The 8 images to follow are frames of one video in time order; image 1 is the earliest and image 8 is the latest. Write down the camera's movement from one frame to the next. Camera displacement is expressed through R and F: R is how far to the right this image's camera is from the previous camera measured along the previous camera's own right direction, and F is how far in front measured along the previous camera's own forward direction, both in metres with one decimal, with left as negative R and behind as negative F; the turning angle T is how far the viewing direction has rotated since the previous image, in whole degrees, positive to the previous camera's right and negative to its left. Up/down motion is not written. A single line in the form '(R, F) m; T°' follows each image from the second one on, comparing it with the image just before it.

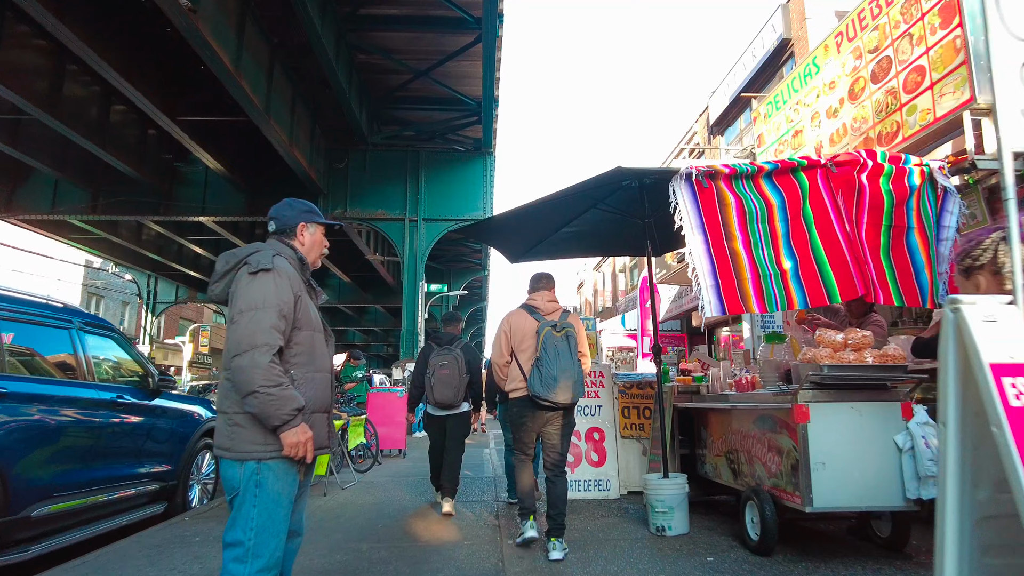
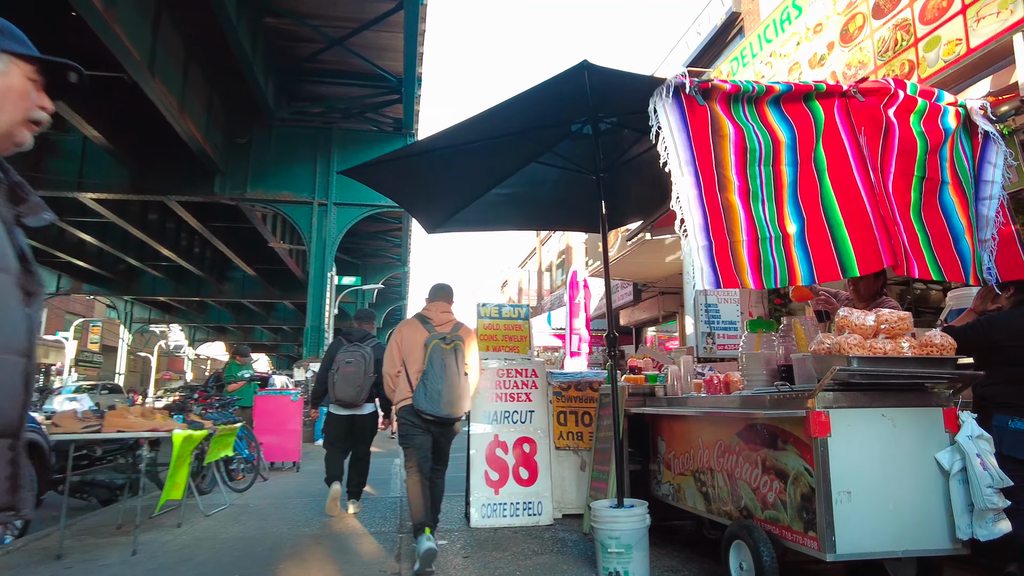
(+0.1, +1.3) m; +7°
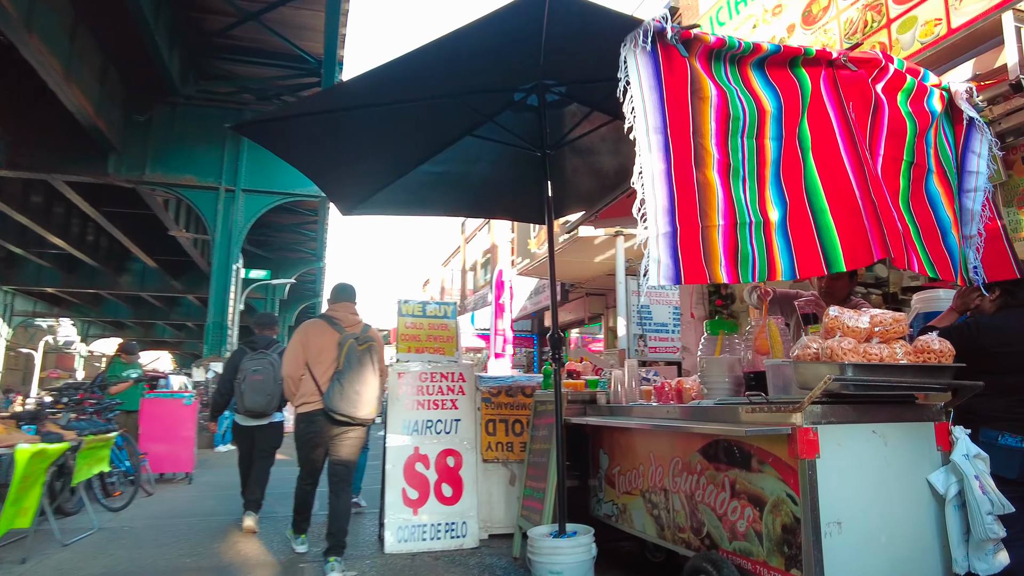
(0.0, +0.6) m; +7°
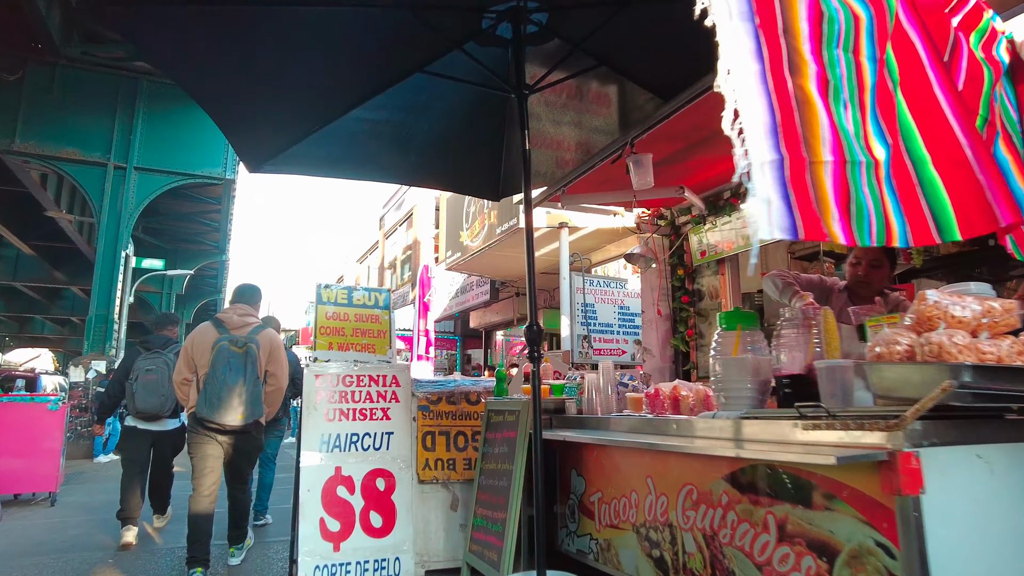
(-0.2, +0.8) m; +7°
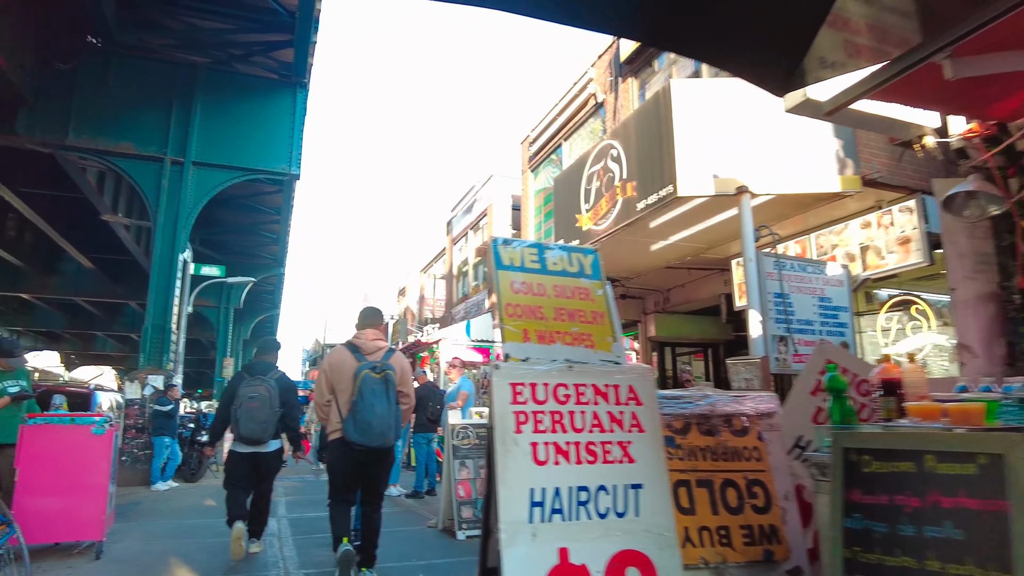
(-1.0, +1.7) m; -4°
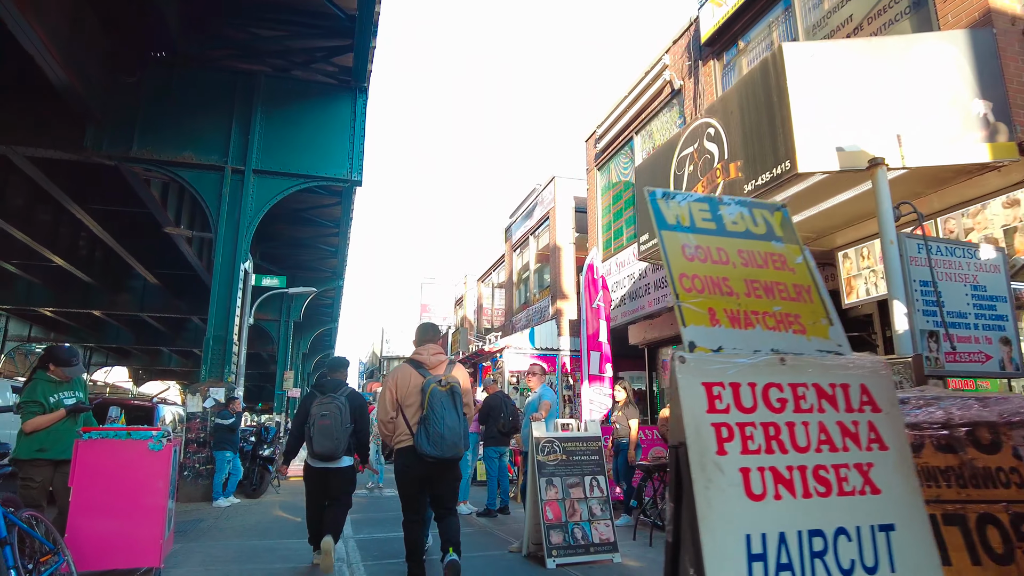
(-0.3, +0.6) m; -4°
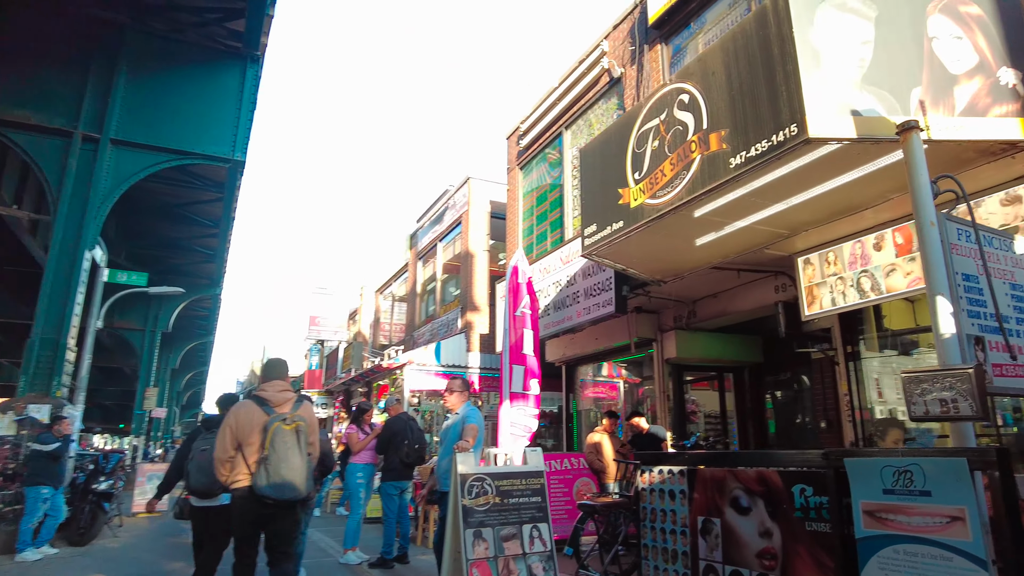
(-0.2, +1.4) m; +9°
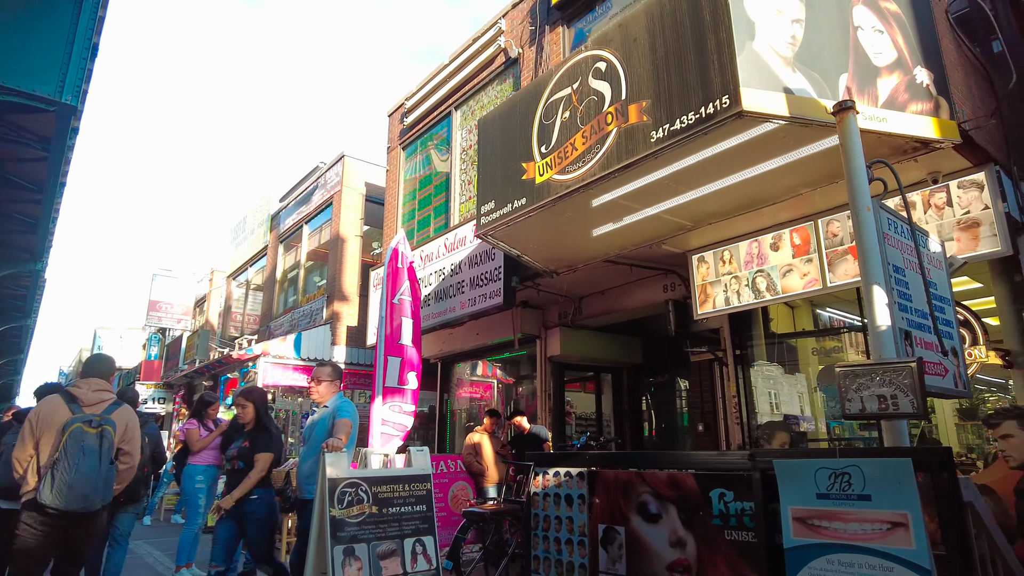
(-0.1, +0.7) m; +12°
